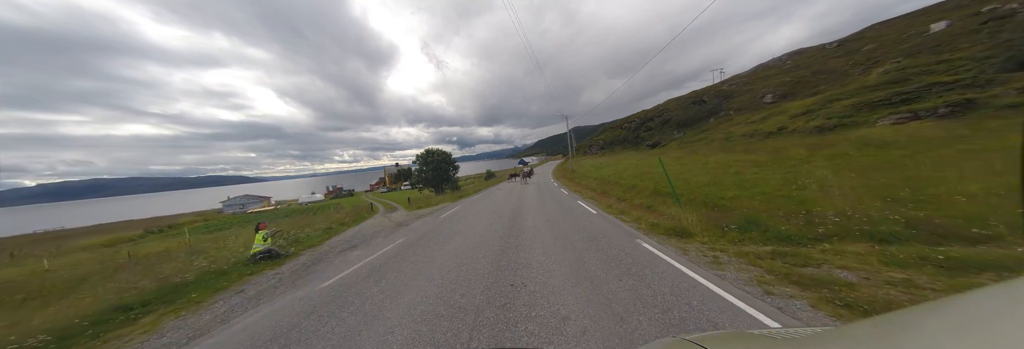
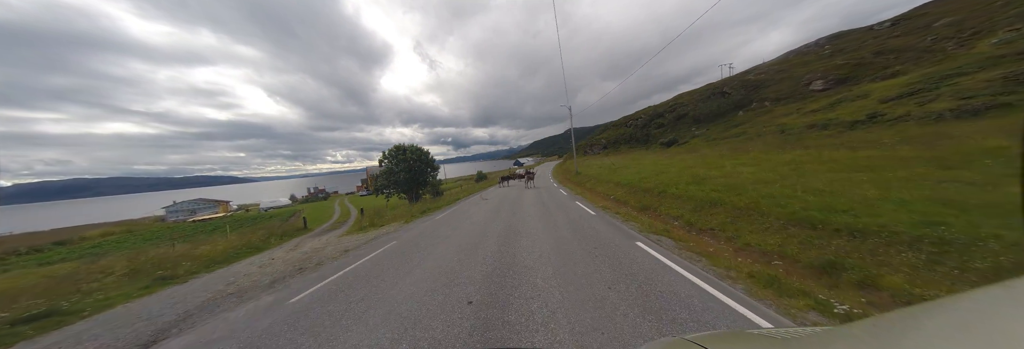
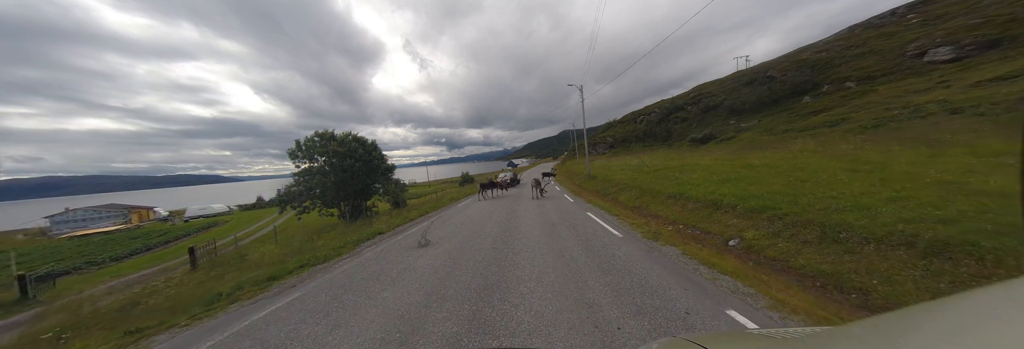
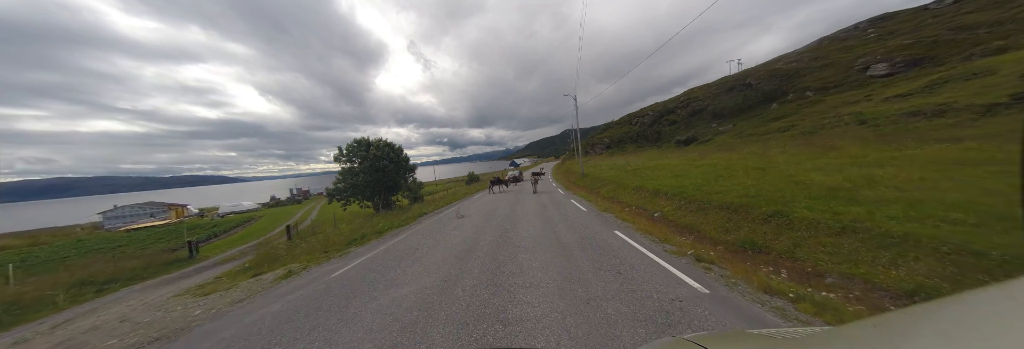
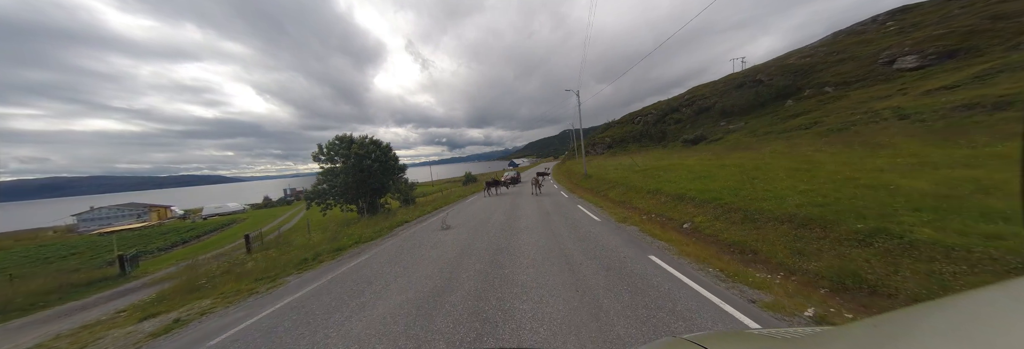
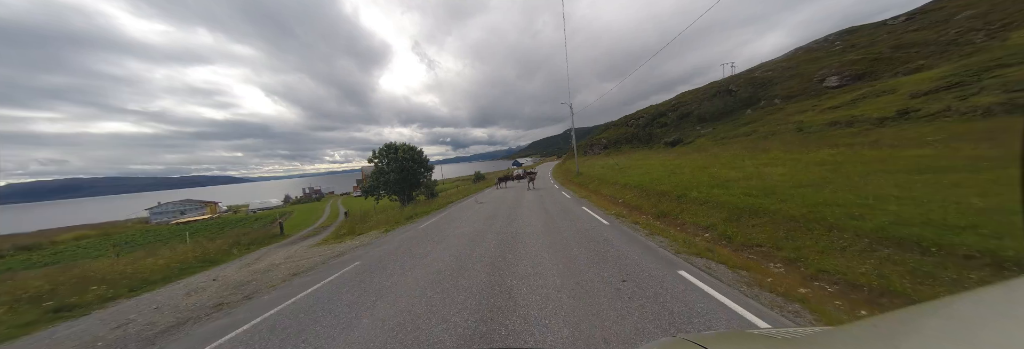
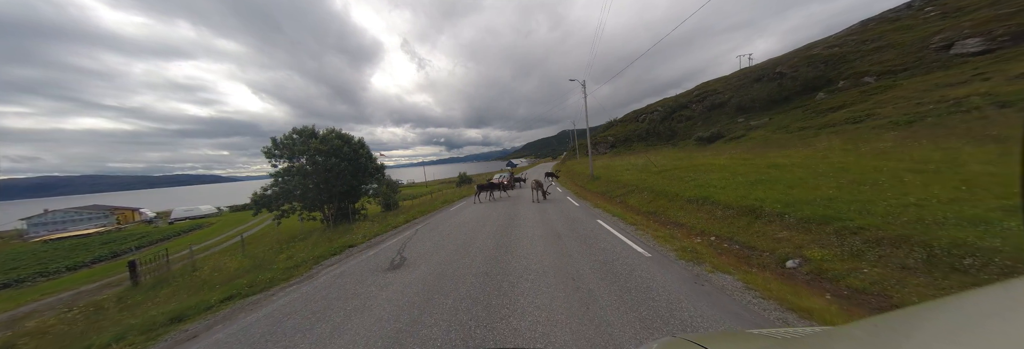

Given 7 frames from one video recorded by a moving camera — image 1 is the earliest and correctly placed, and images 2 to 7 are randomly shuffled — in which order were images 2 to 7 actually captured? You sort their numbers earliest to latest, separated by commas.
2, 6, 4, 5, 3, 7
